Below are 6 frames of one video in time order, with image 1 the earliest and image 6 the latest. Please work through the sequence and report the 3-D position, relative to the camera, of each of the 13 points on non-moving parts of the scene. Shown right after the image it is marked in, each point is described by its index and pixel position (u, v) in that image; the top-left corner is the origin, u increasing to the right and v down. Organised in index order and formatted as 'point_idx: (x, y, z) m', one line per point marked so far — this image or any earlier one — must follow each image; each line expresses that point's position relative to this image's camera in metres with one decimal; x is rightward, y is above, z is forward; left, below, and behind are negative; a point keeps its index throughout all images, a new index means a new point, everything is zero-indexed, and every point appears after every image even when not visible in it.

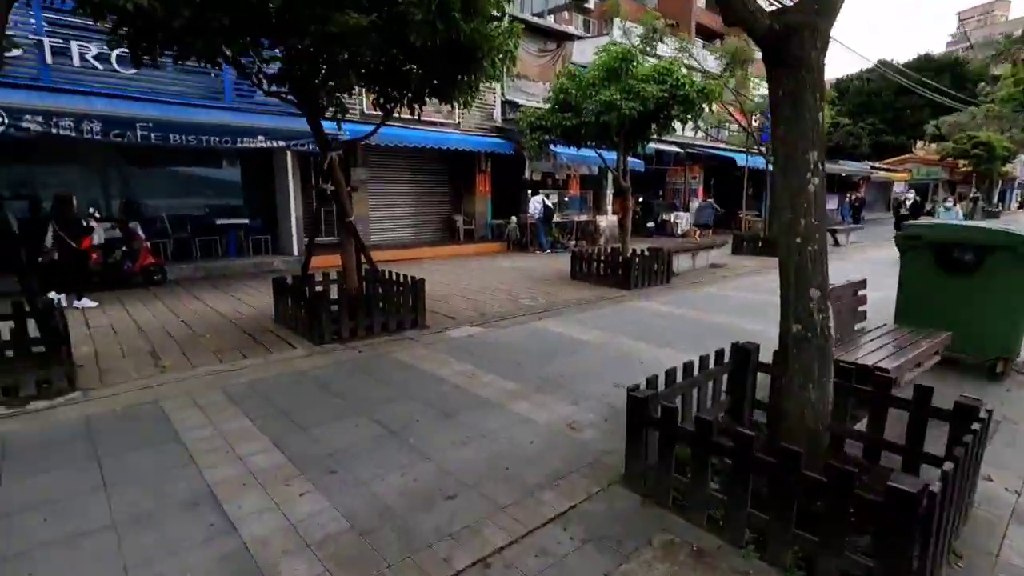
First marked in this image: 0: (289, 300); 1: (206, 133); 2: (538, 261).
0: (-2.8, -0.1, +6.7) m
1: (-5.3, +2.7, +9.2) m
2: (+0.7, +0.7, +13.5) m
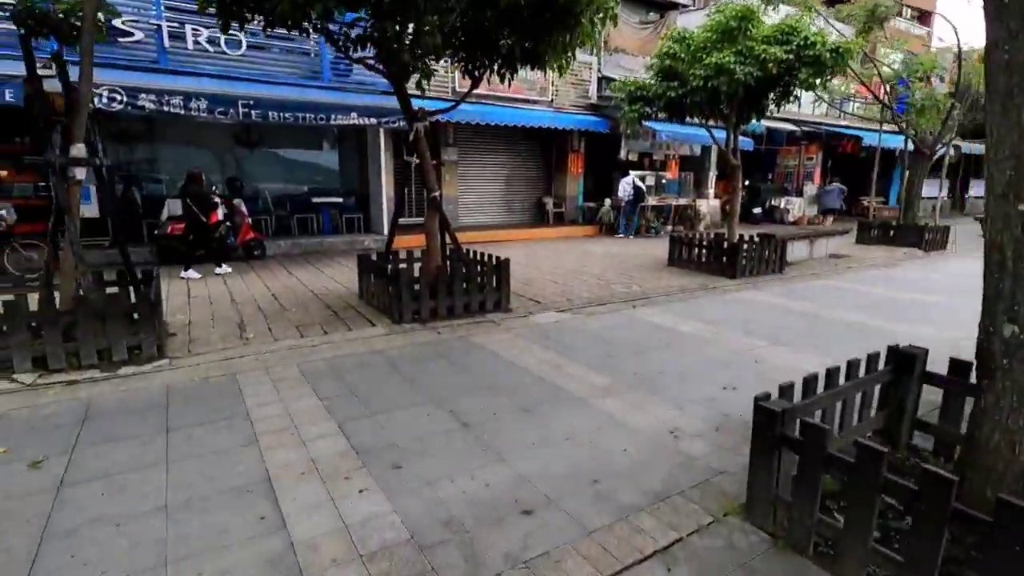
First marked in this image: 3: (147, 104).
0: (-1.7, +0.1, +6.5) m
1: (-3.7, +3.1, +9.3) m
2: (+2.8, +1.0, +12.7) m
3: (-5.5, +2.8, +8.1) m
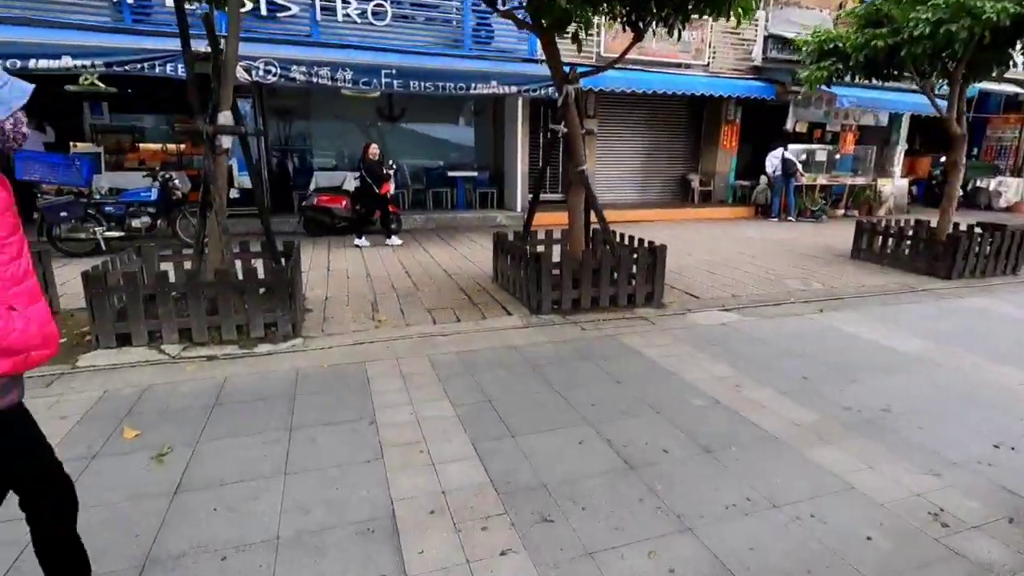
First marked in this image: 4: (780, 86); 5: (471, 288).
0: (0.0, +0.3, +5.9) m
1: (-1.2, +3.5, +9.0) m
2: (+5.8, +1.1, +10.9) m
3: (-3.3, +3.2, +8.2) m
4: (+6.4, +4.8, +12.8) m
5: (-0.5, 0.0, +6.1) m
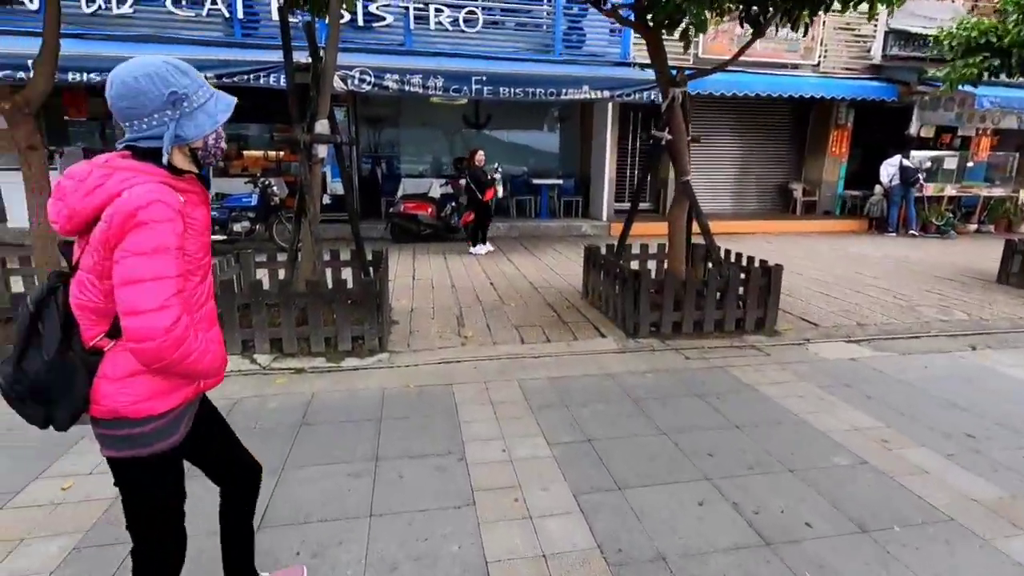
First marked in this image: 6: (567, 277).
0: (+0.9, +0.1, +5.5) m
1: (+0.3, +3.3, +8.7) m
2: (+7.4, +0.7, +9.7) m
3: (-1.8, +3.1, +8.2) m
4: (+8.4, +4.4, +11.5) m
5: (+0.5, -0.2, +5.8) m
6: (+0.7, +0.1, +7.1) m
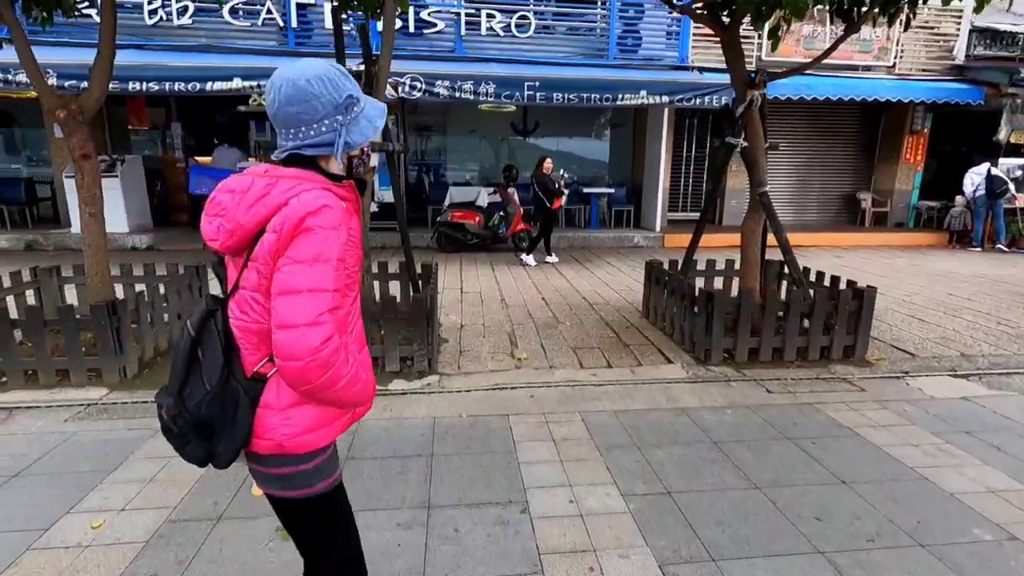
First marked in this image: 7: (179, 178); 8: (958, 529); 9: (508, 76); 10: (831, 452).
0: (+1.5, 0.0, +5.1) m
1: (+1.2, +3.1, +8.4) m
2: (+8.2, +0.3, +8.7) m
3: (-1.0, +3.0, +8.0) m
4: (+9.5, +4.0, +10.6) m
5: (+1.1, -0.3, +5.4) m
6: (+1.4, -0.1, +6.7) m
7: (-7.2, +2.4, +11.6) m
8: (+2.0, -1.1, +2.4) m
9: (-0.1, +3.2, +8.2) m
10: (+1.8, -0.9, +3.0) m
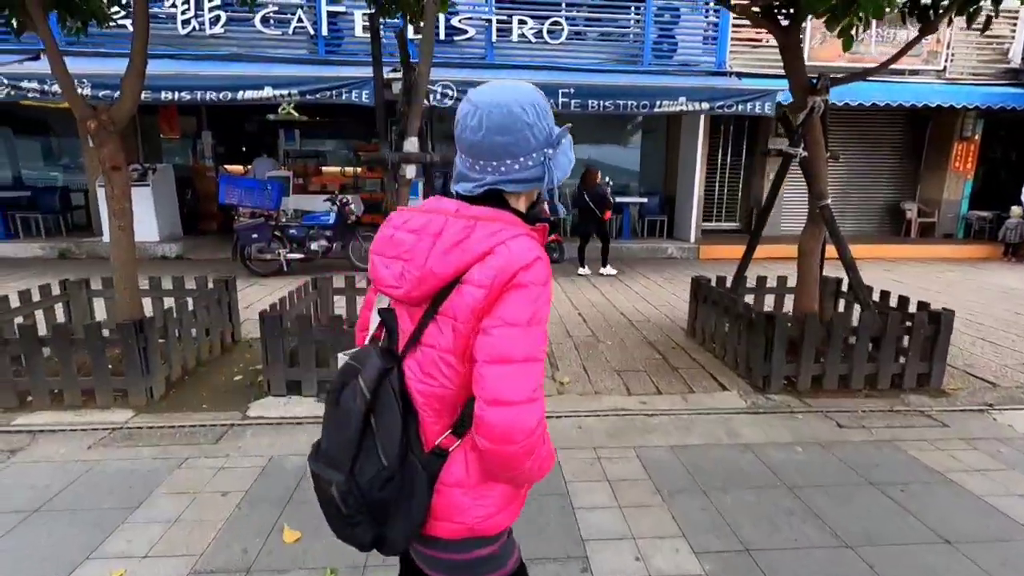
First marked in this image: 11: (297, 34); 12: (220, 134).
0: (+1.8, -0.2, +4.8) m
1: (+1.7, +2.9, +8.1) m
2: (+8.7, +0.1, +8.2) m
3: (-0.6, +2.8, +7.8) m
4: (+10.0, +3.7, +10.0) m
5: (+1.4, -0.5, +5.1) m
6: (+1.8, -0.3, +6.3) m
7: (-6.6, +2.2, +11.6) m
8: (+2.2, -1.2, +2.0) m
9: (+0.4, +3.0, +7.9) m
10: (+2.1, -1.1, +2.7) m
11: (-3.8, +4.5, +9.4) m
12: (-6.3, +3.3, +11.7) m
